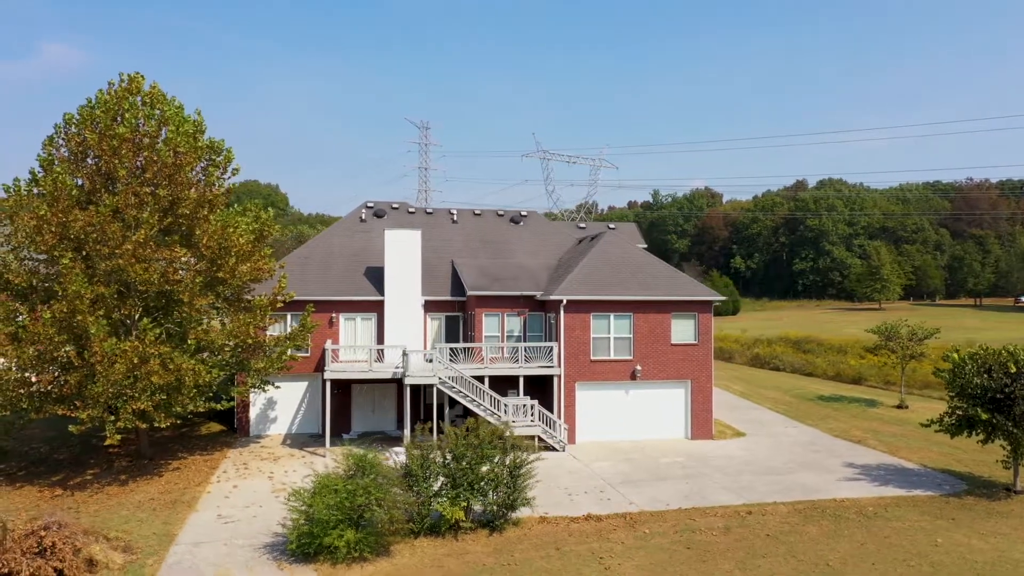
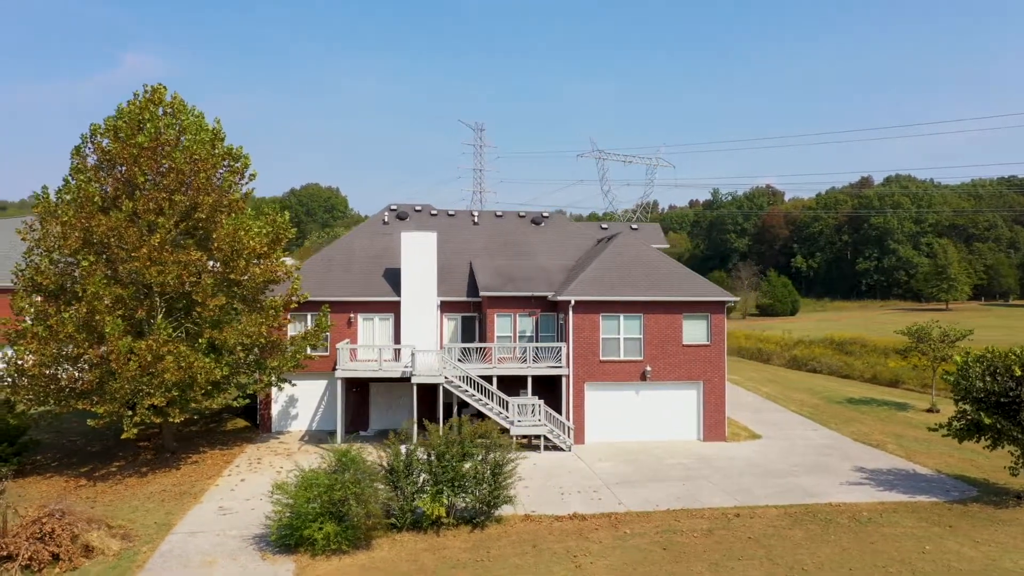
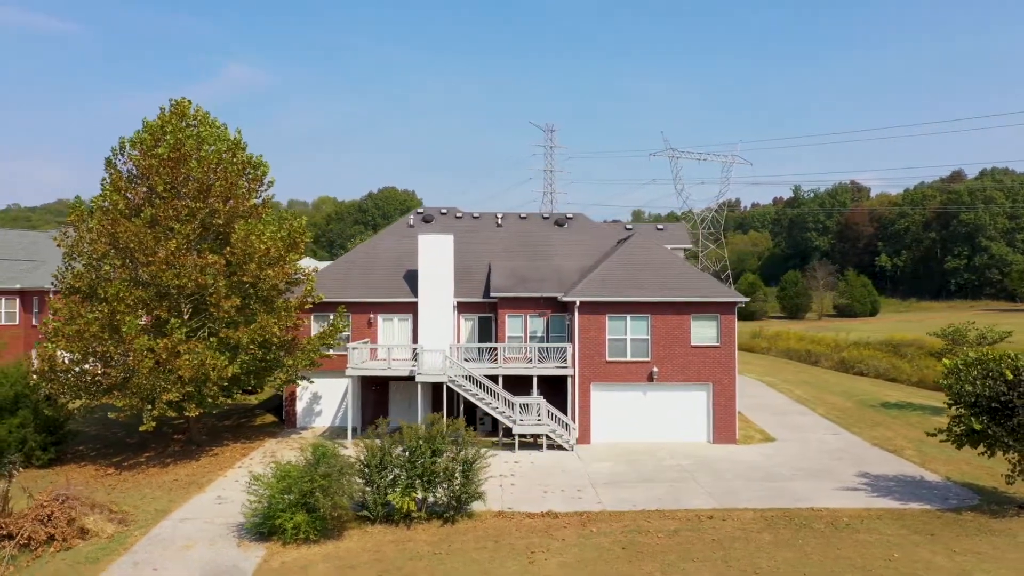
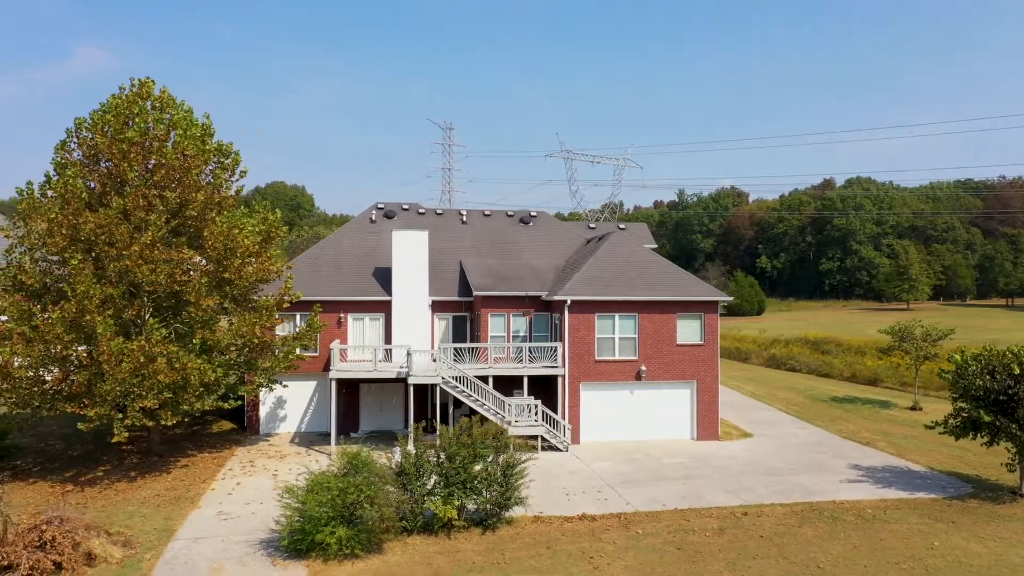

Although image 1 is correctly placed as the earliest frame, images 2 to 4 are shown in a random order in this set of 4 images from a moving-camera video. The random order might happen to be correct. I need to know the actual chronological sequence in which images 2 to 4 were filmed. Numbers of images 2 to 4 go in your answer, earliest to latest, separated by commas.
4, 2, 3
